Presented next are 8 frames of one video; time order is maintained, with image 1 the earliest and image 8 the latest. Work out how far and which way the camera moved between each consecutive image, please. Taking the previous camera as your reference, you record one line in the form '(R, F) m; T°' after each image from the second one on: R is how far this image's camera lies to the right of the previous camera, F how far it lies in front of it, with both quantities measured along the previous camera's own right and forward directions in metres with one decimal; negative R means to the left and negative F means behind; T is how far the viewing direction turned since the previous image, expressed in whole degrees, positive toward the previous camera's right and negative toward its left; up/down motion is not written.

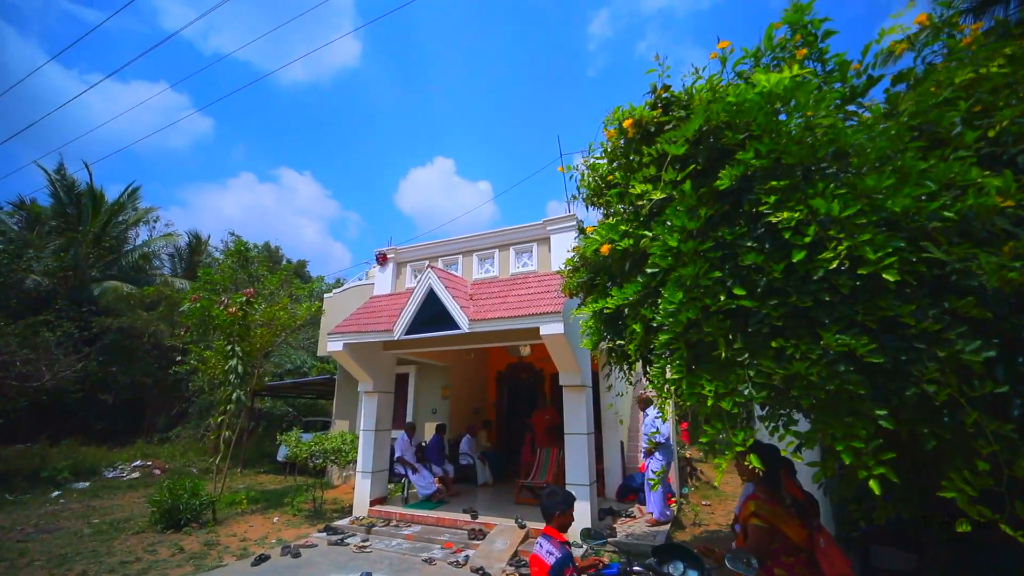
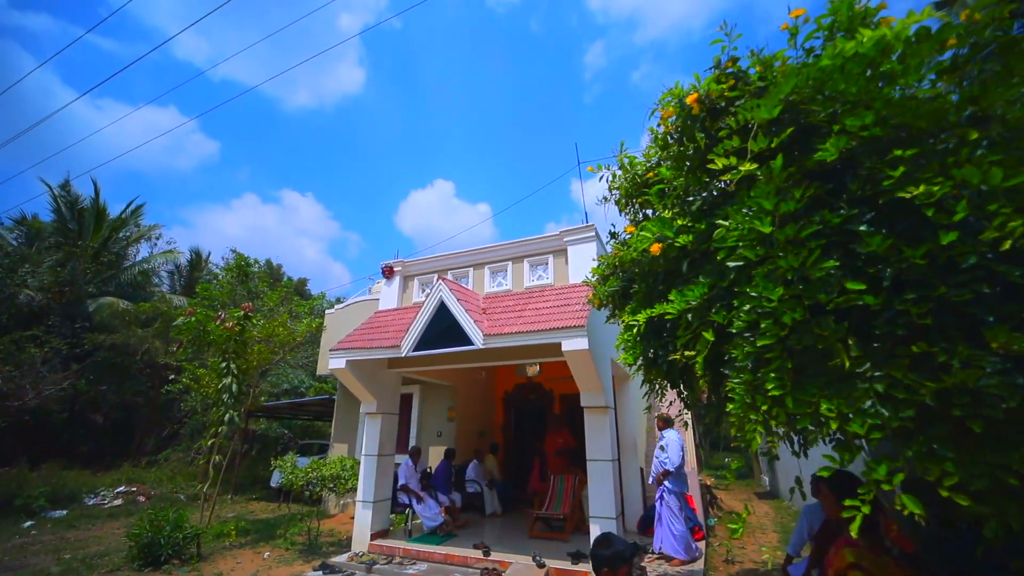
(-0.3, +0.5) m; 0°
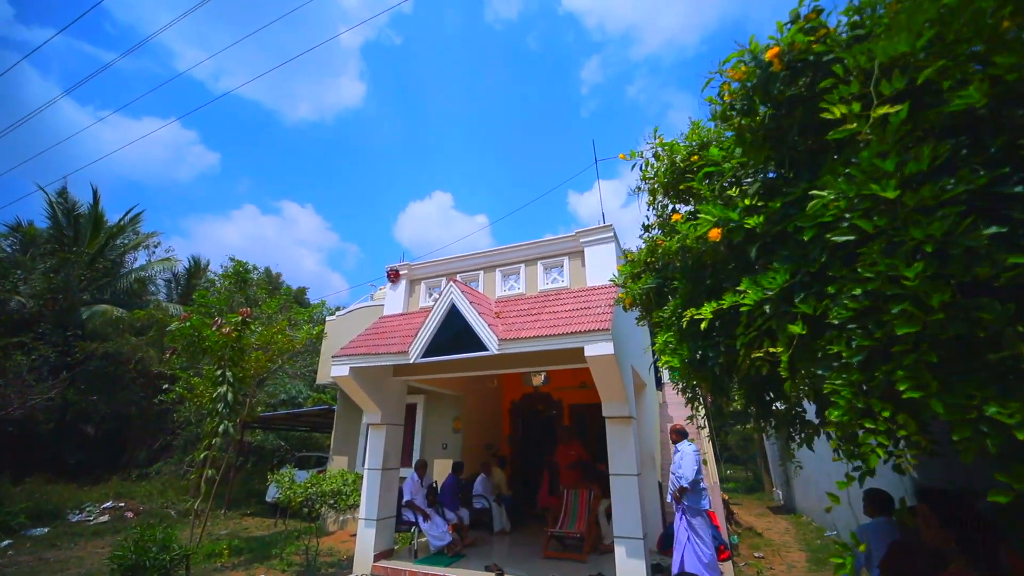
(-0.3, +0.4) m; 0°
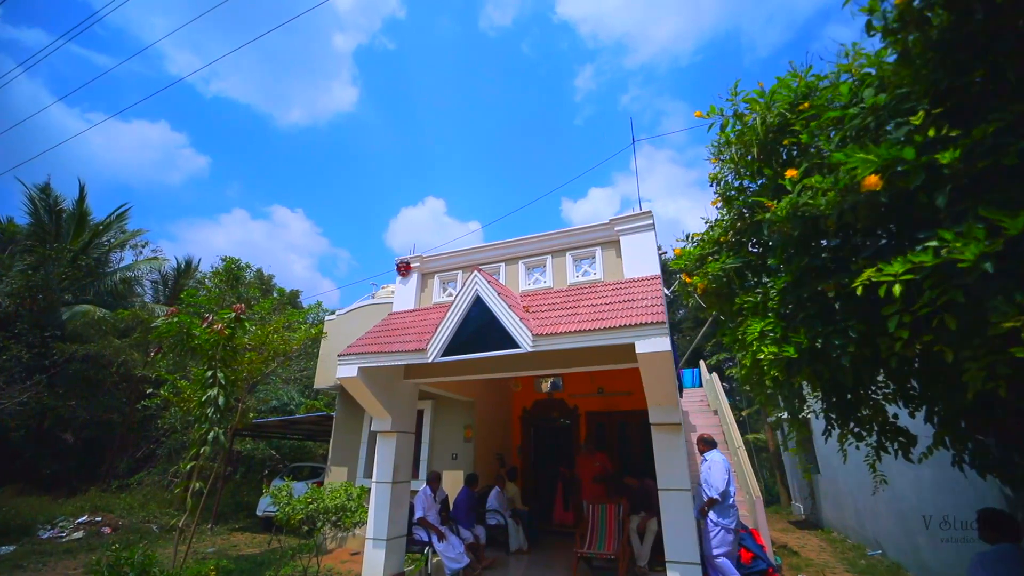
(-0.6, +0.7) m; +1°
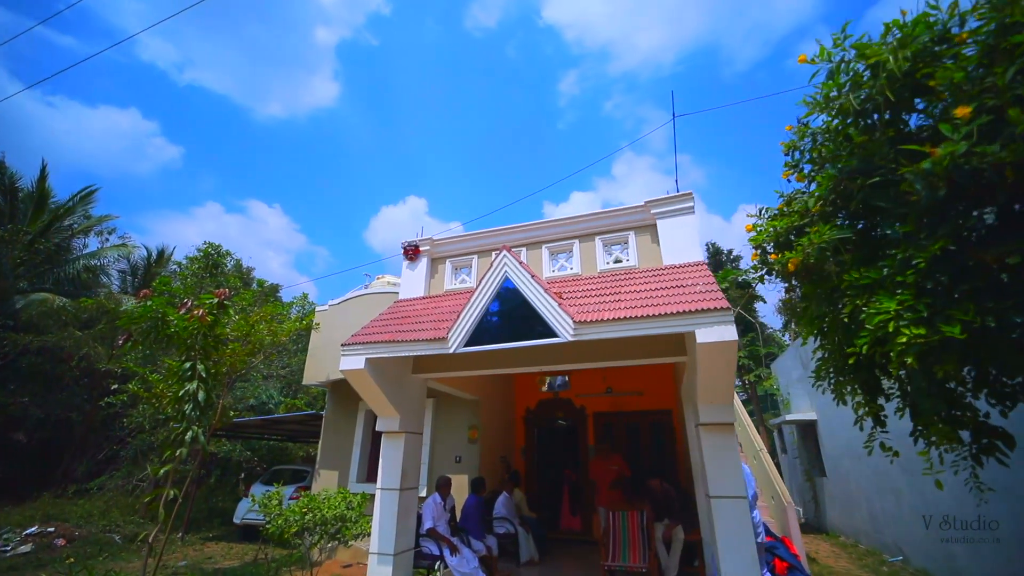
(-0.7, +0.7) m; +3°
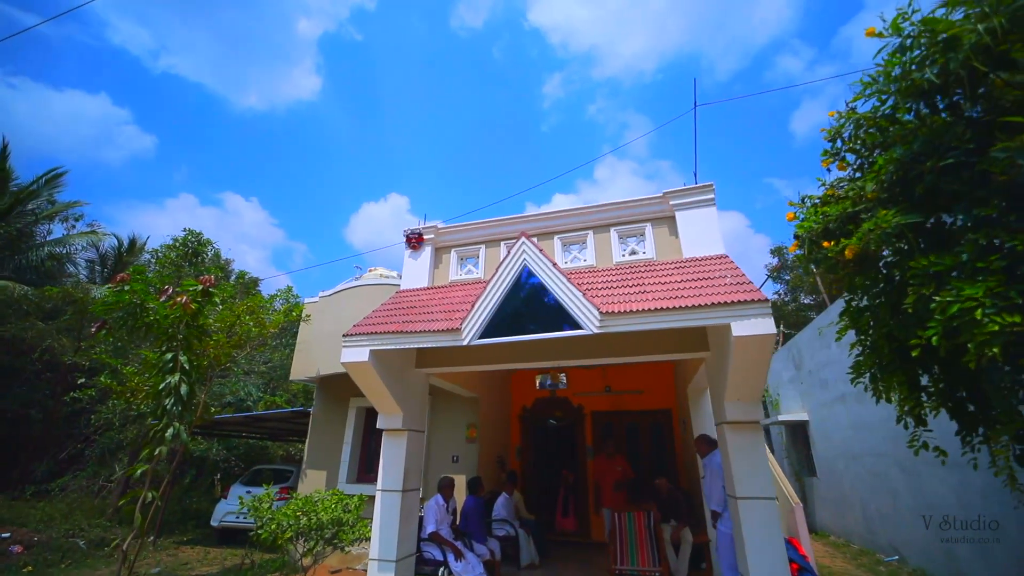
(-0.4, +0.3) m; +2°
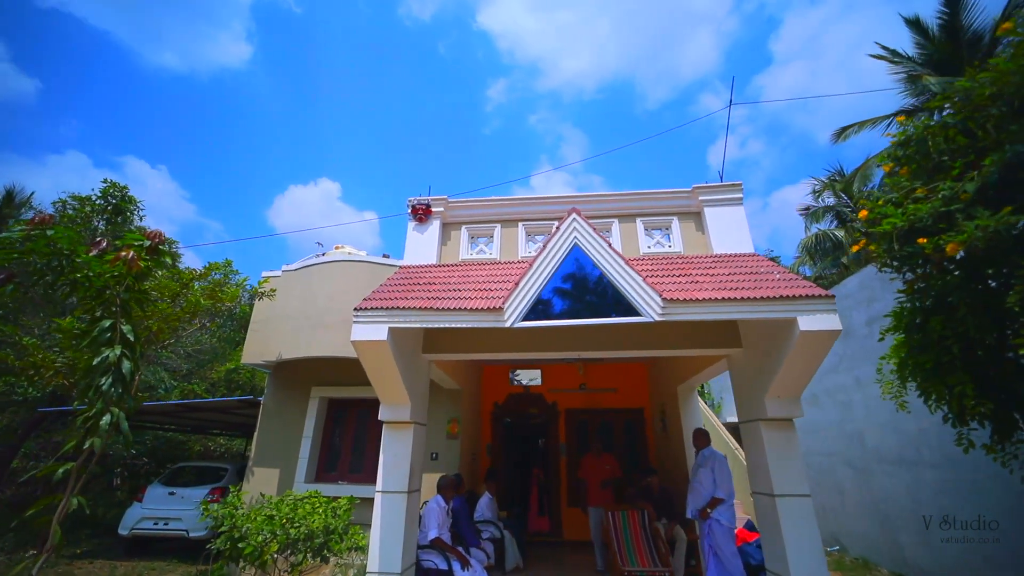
(-1.2, +0.6) m; +9°
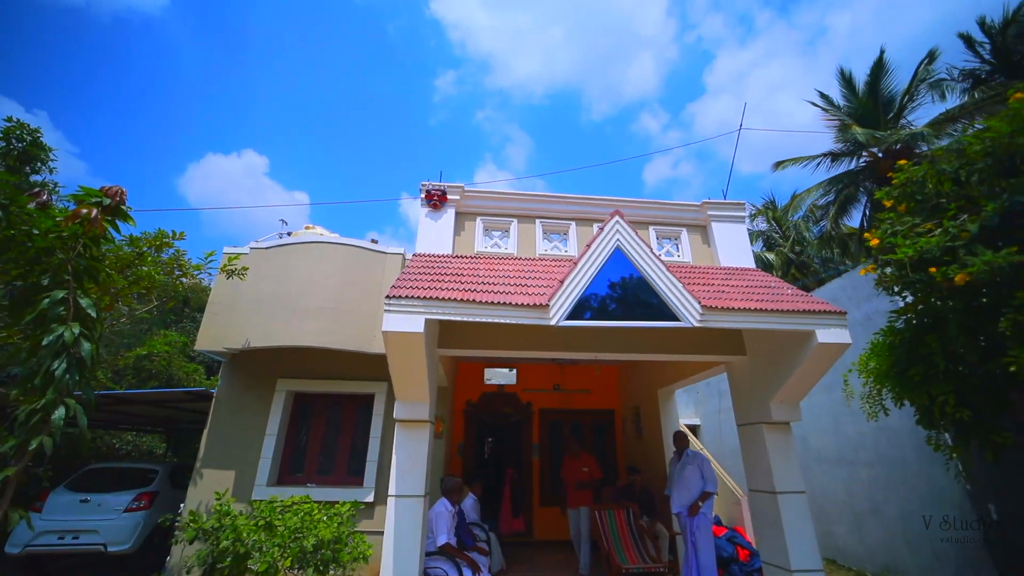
(-1.2, +0.2) m; +9°
